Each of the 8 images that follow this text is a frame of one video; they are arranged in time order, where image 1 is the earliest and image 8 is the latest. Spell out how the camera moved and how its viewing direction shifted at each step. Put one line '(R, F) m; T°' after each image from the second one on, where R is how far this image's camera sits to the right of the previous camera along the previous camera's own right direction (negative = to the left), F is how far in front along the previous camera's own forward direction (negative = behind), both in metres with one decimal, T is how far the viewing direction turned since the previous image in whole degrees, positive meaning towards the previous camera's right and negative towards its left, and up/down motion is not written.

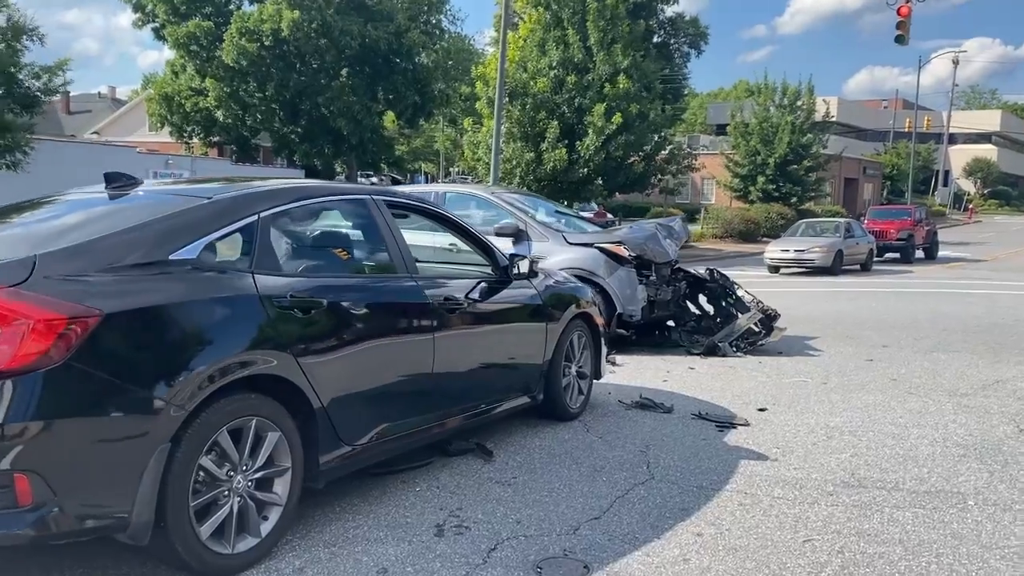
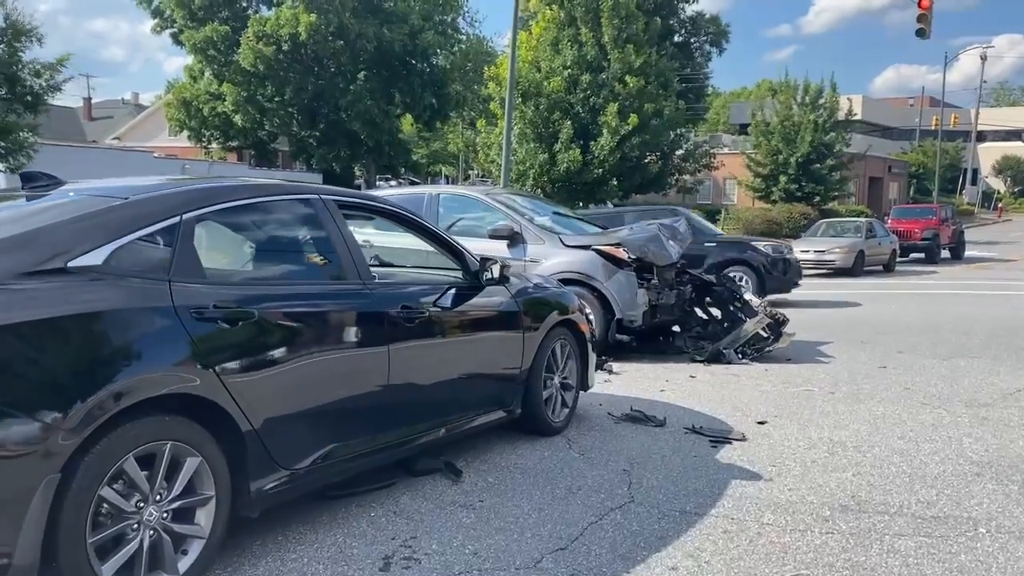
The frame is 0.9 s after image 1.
(+0.3, +0.4) m; -1°
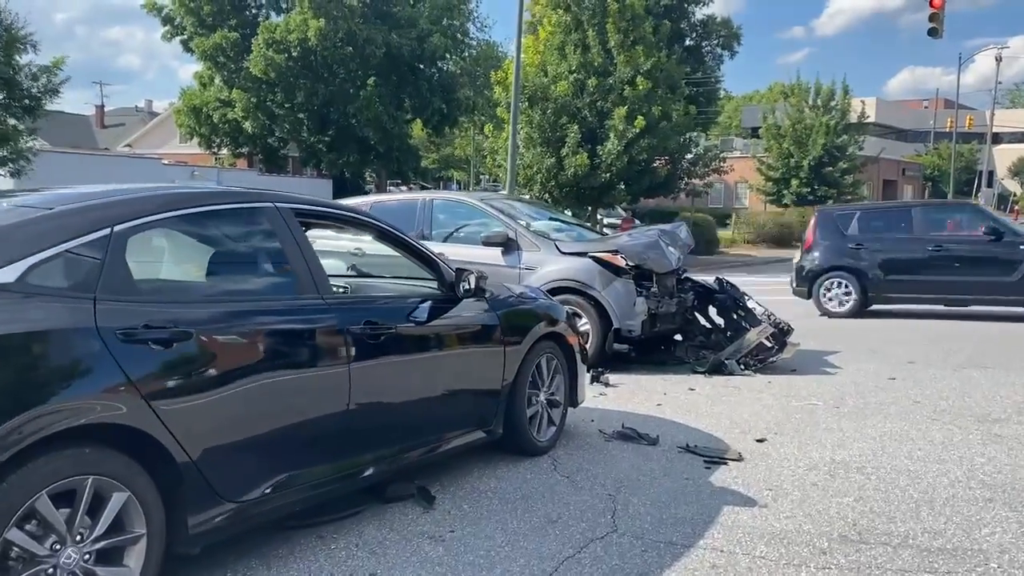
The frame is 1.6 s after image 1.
(+0.2, +0.3) m; -1°
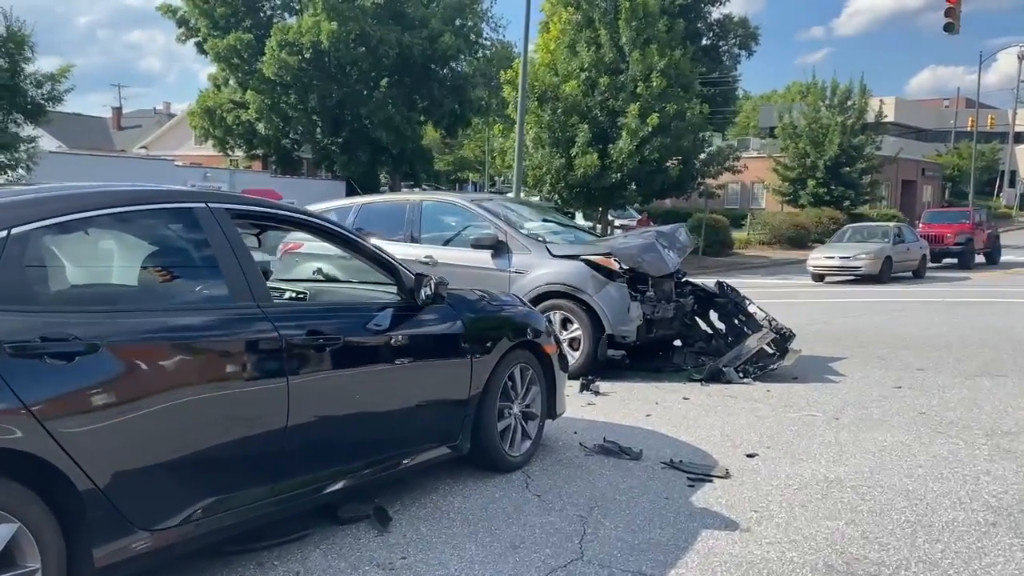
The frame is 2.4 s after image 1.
(+0.3, +0.3) m; -1°
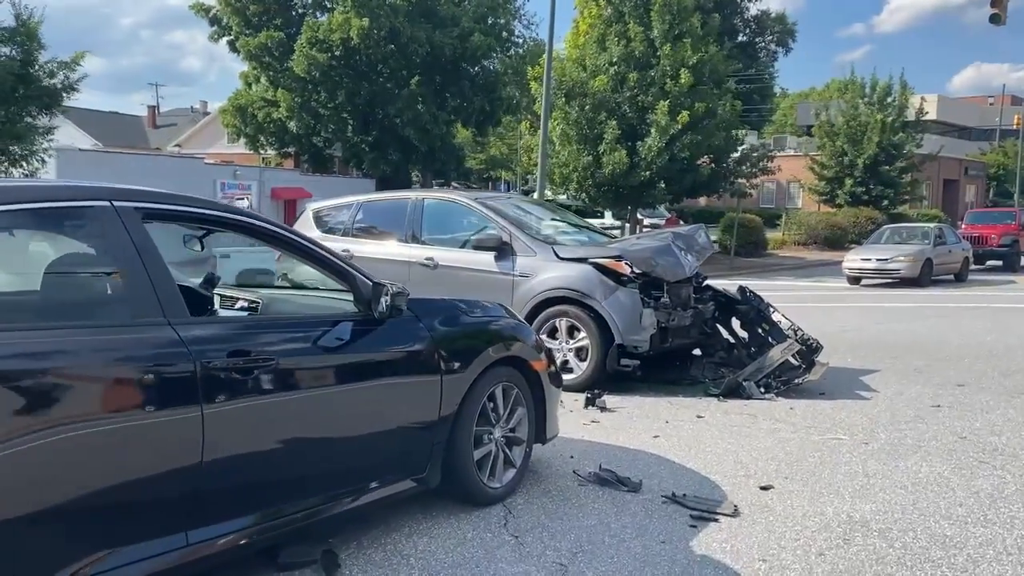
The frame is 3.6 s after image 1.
(+0.3, +0.6) m; -2°
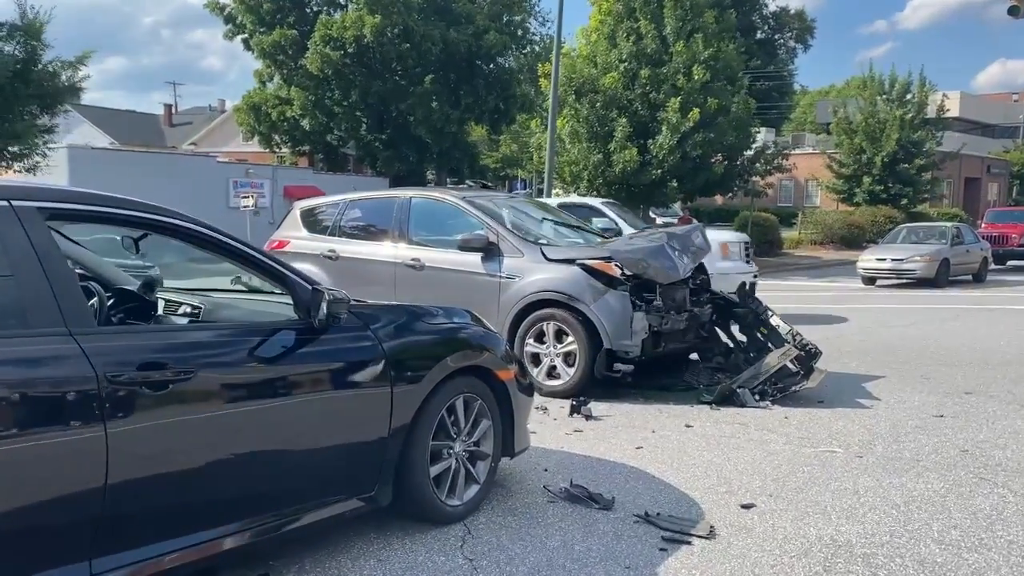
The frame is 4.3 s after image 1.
(+0.3, +0.3) m; -1°
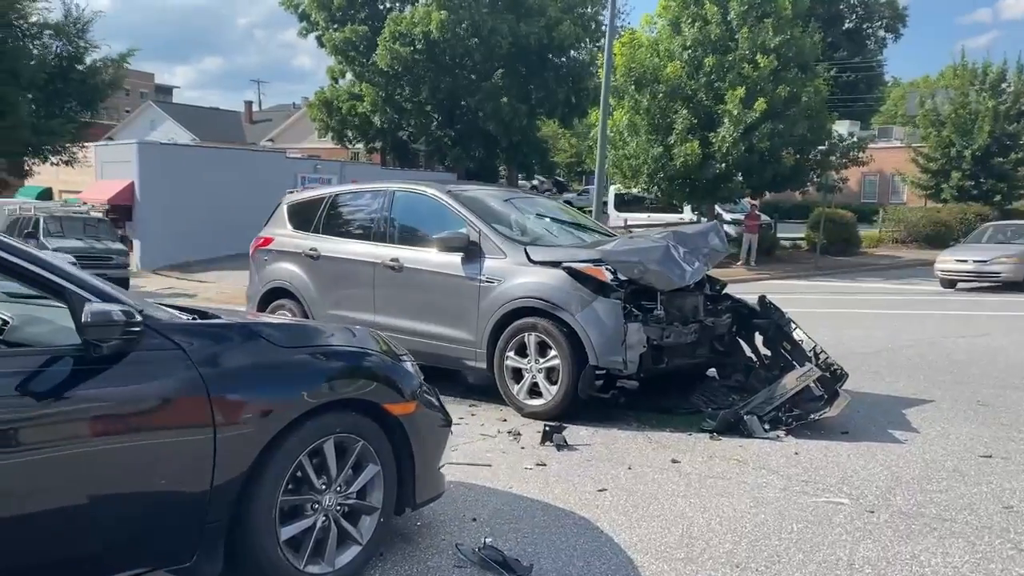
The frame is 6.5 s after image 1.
(+0.8, +1.0) m; -5°
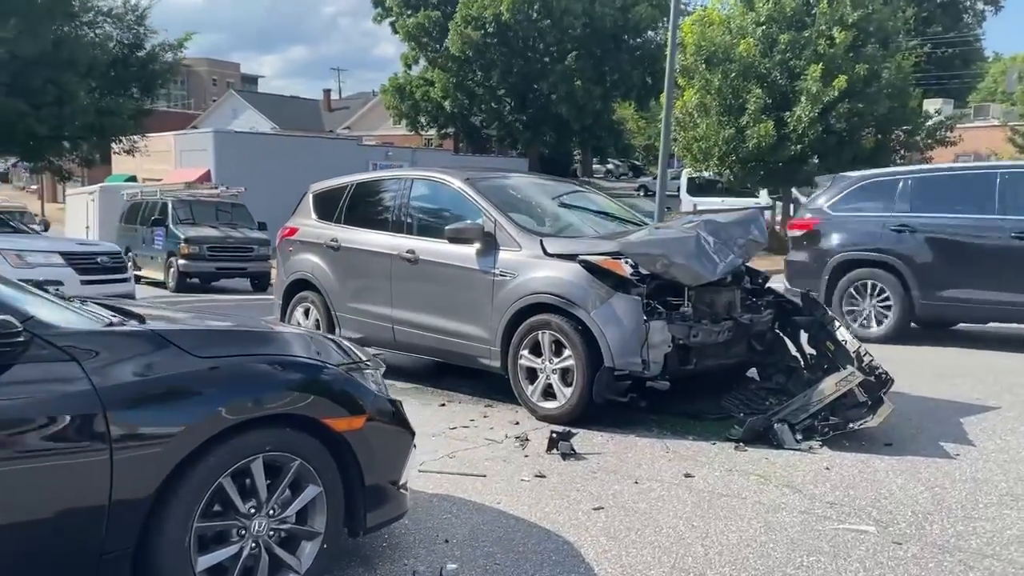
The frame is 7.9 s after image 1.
(+0.5, +0.5) m; -5°
